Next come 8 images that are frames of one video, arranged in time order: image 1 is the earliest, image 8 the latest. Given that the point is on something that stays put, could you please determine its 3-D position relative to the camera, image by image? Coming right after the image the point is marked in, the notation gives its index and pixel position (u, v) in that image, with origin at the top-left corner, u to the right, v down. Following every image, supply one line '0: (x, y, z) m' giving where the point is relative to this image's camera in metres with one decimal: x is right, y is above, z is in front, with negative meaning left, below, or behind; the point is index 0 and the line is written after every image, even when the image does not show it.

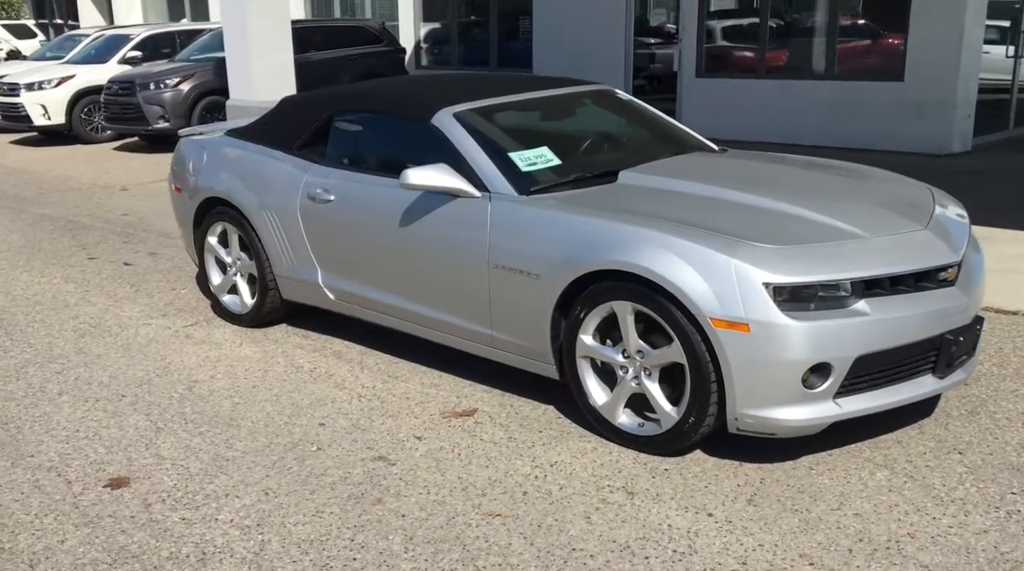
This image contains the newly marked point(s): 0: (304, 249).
0: (-1.1, +0.2, +5.4) m
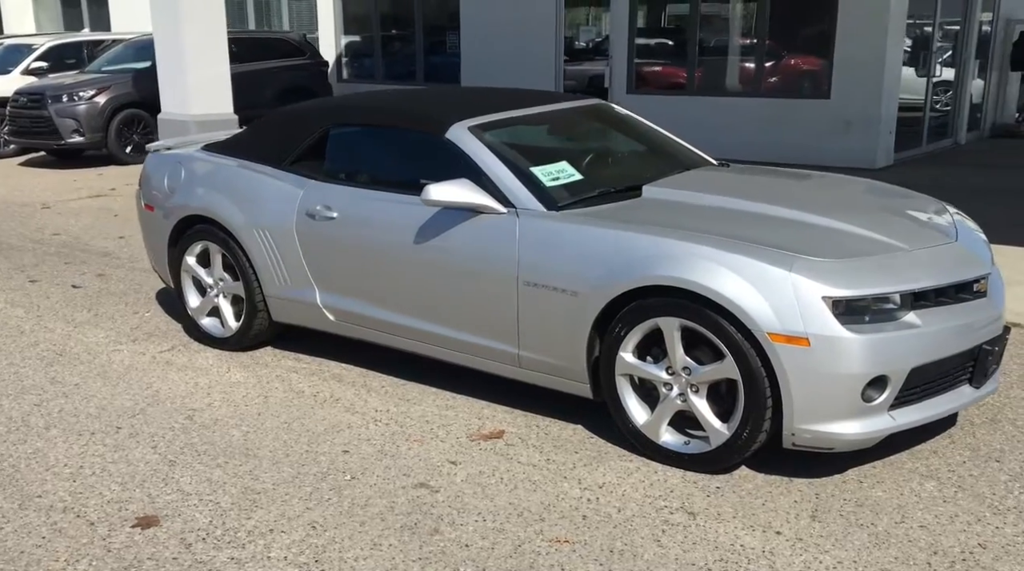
0: (-1.1, +0.1, +5.2) m
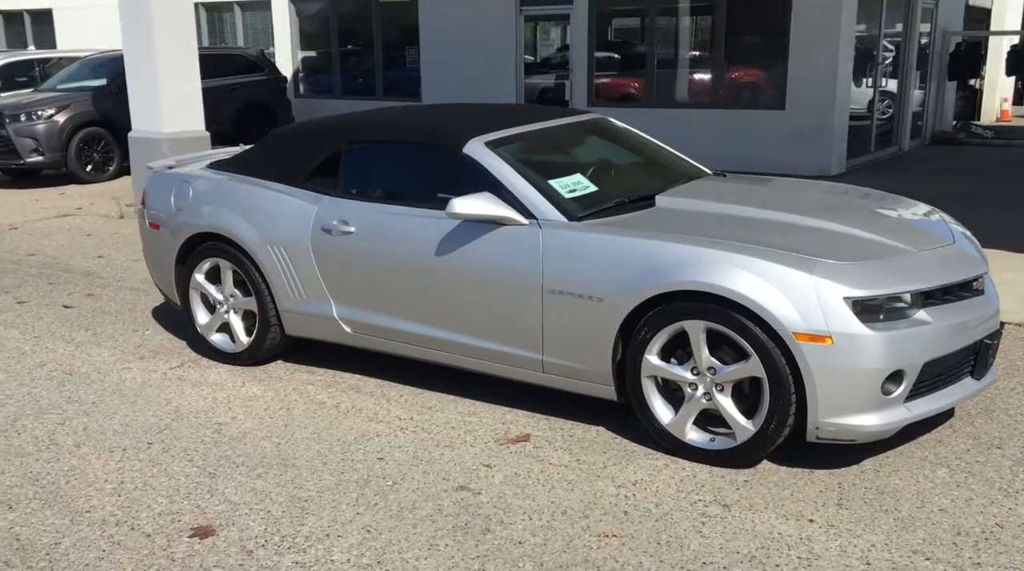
0: (-1.0, 0.0, +5.3) m
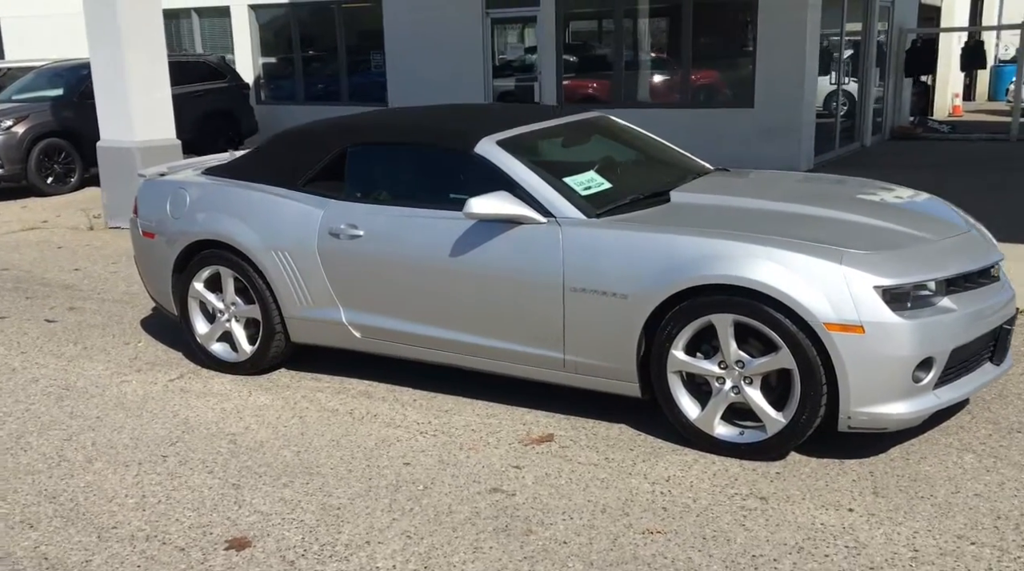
0: (-1.0, 0.0, +5.2) m
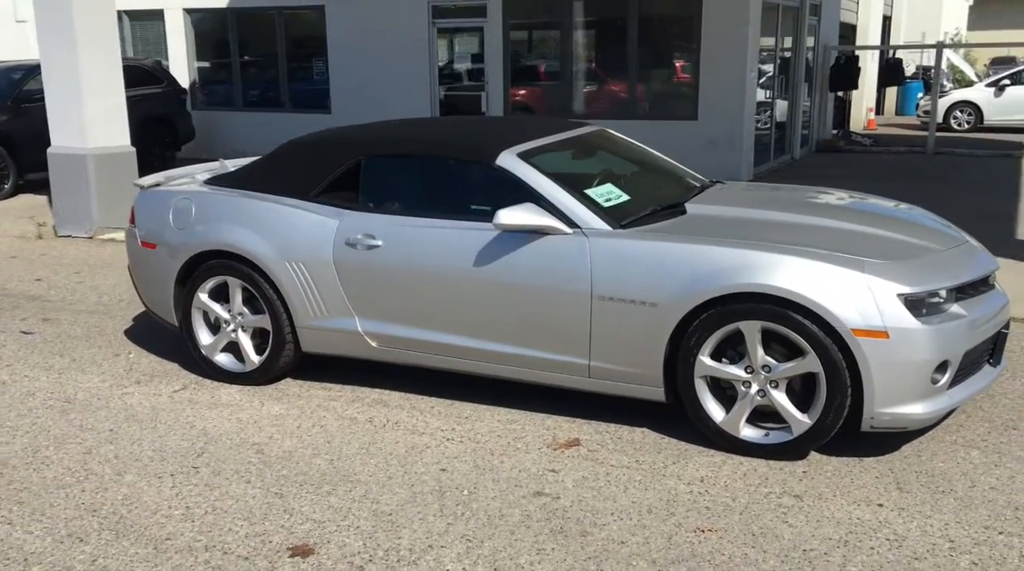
0: (-0.9, -0.1, +5.2) m
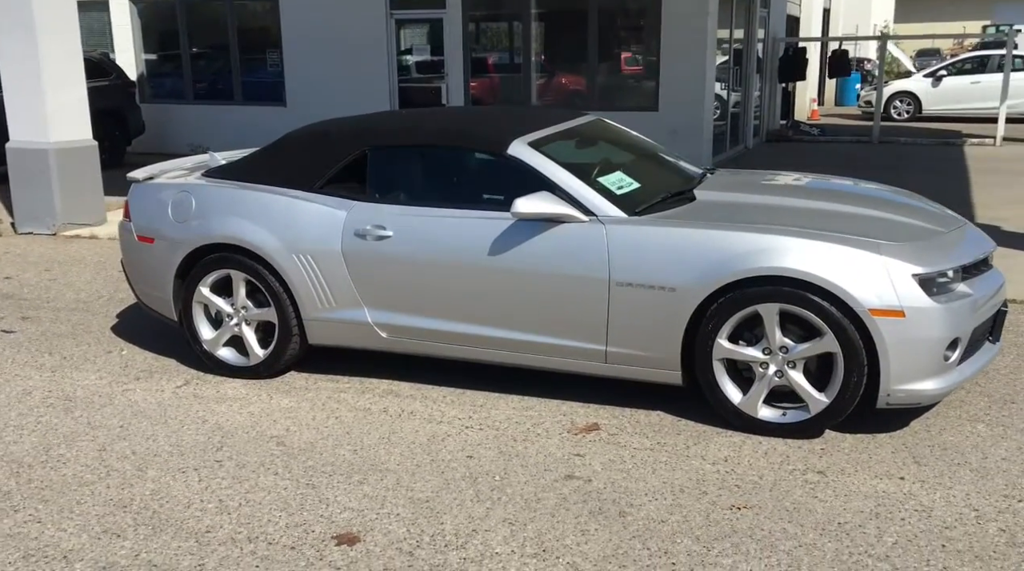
0: (-0.9, 0.0, +5.2) m
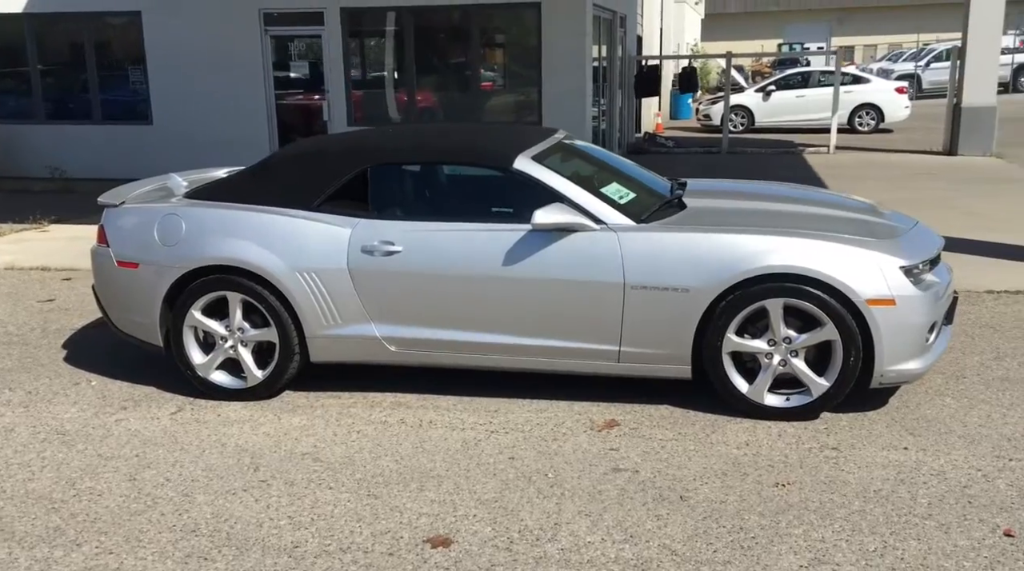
0: (-0.8, -0.1, +5.3) m
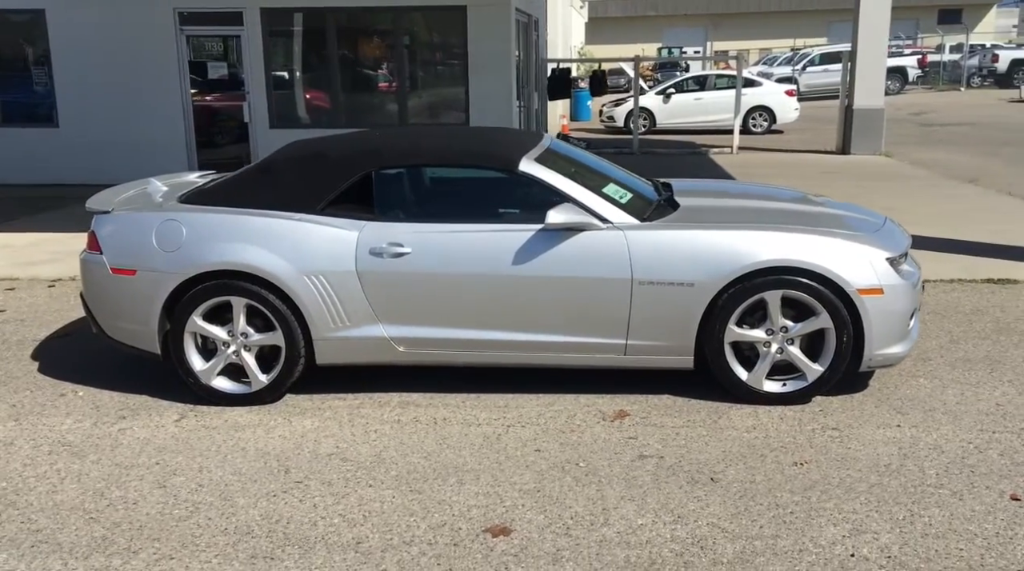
0: (-0.8, -0.1, +5.3) m
